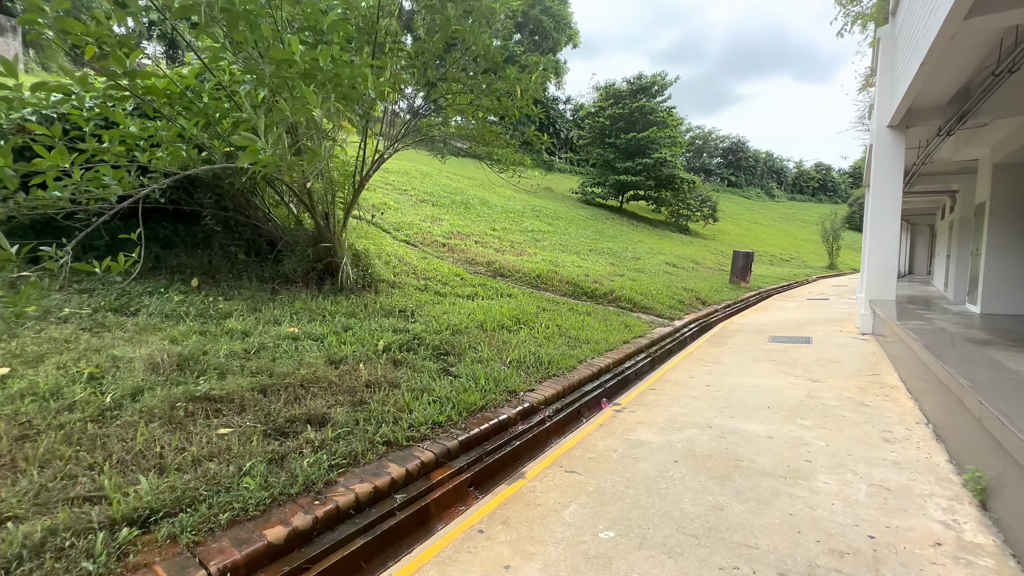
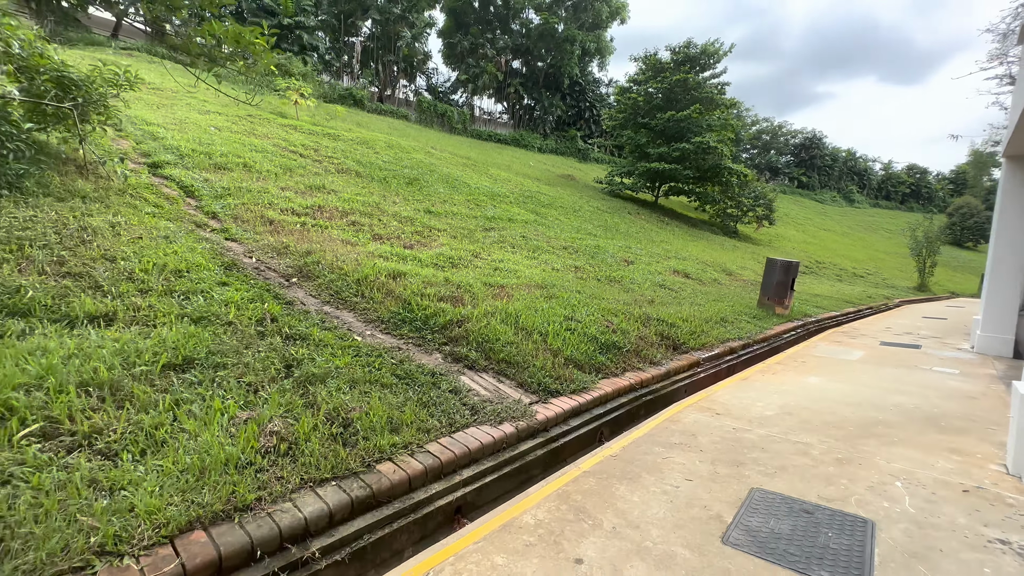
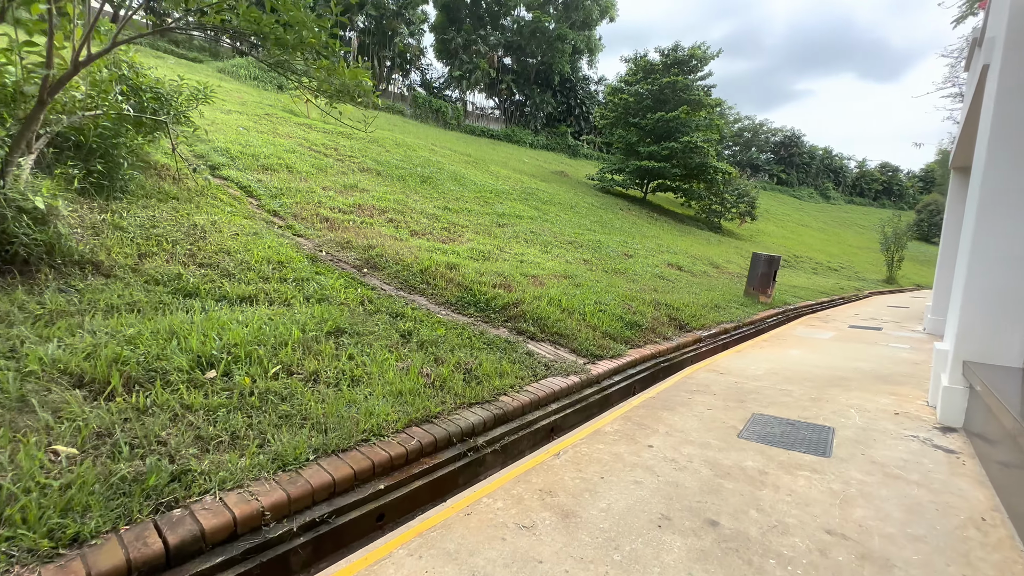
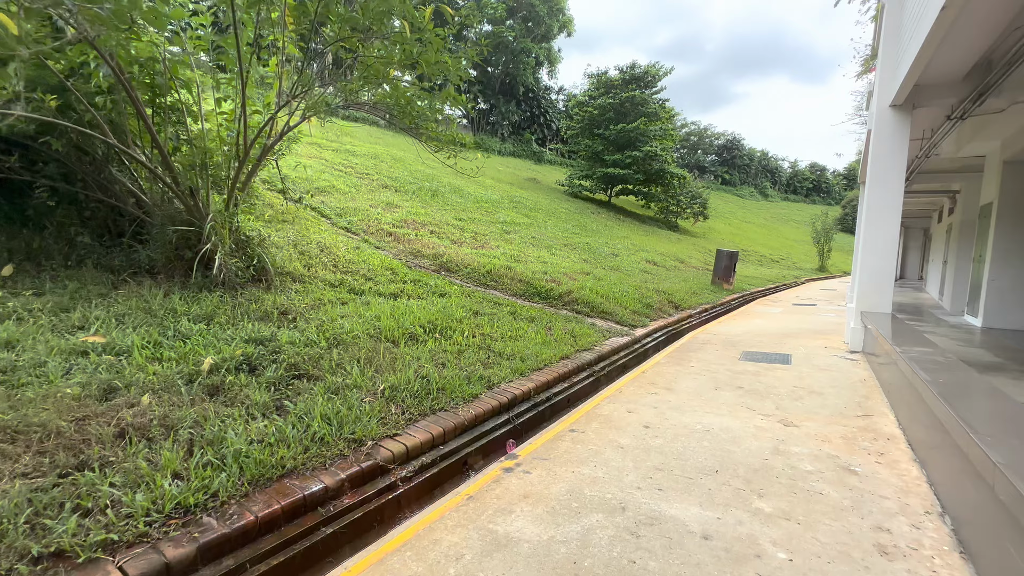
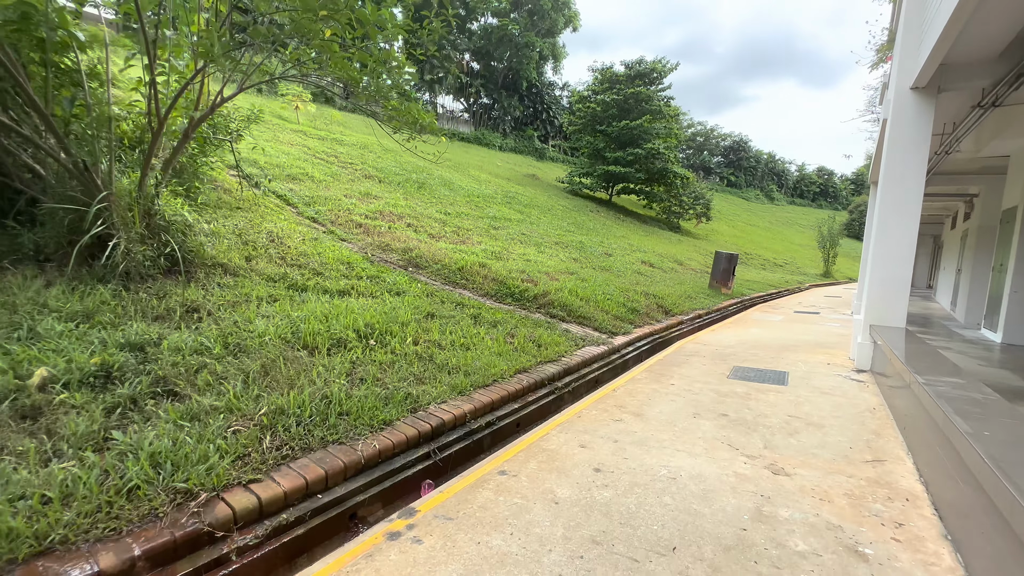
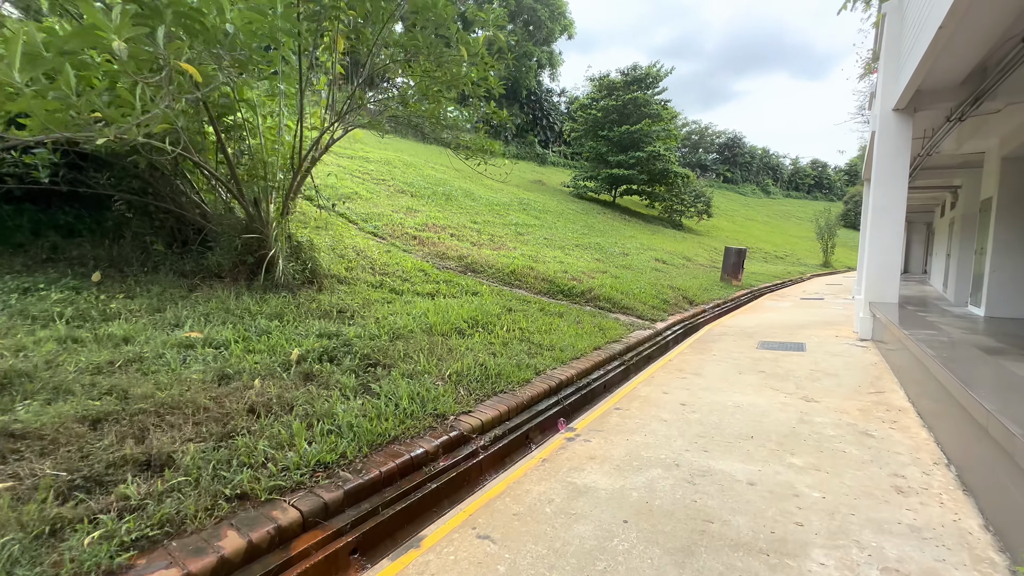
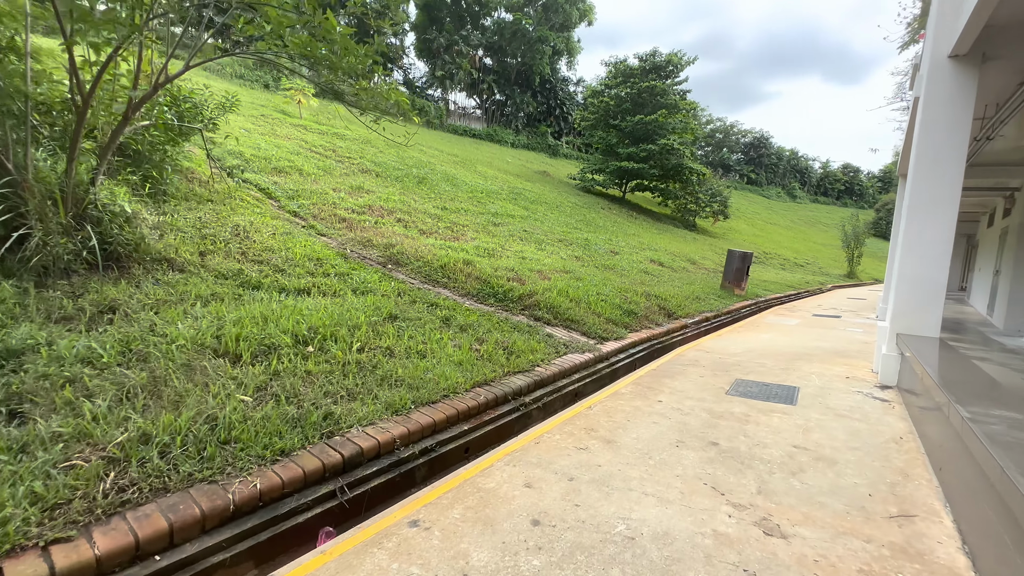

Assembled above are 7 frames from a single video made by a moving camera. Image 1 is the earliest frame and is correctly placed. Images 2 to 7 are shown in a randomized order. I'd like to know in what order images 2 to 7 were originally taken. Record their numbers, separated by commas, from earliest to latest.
6, 4, 5, 7, 3, 2
